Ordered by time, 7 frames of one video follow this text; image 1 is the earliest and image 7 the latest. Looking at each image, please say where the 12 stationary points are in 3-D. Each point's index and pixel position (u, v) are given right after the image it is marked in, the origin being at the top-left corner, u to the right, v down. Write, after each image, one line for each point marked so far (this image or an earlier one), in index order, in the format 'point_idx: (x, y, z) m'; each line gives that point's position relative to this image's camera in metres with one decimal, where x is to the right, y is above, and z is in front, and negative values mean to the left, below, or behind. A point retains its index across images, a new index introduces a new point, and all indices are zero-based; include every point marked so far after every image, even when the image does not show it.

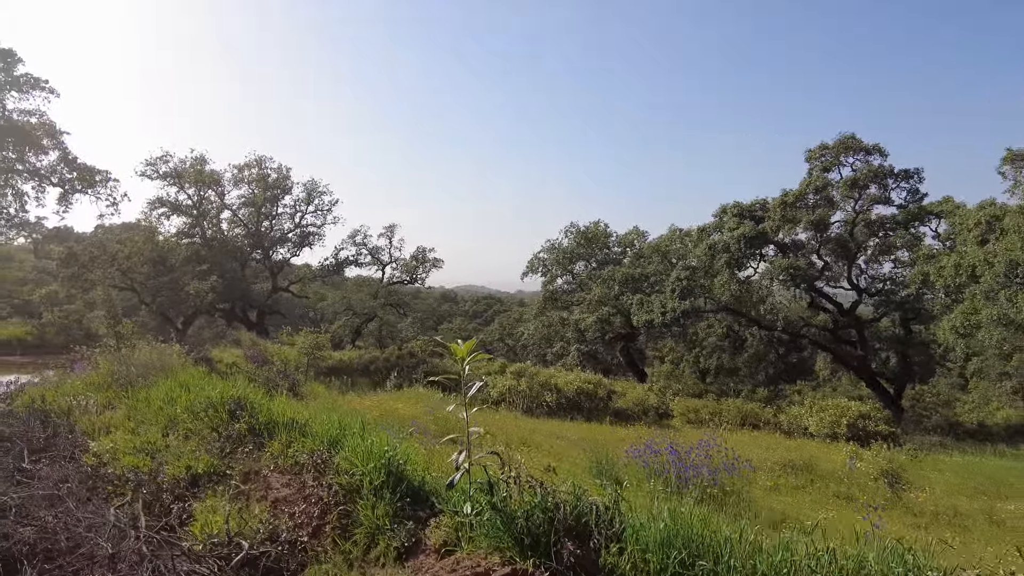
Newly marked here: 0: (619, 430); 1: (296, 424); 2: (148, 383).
0: (+2.1, -2.9, +9.8) m
1: (-1.8, -1.2, +4.2) m
2: (-4.2, -1.1, +5.6) m
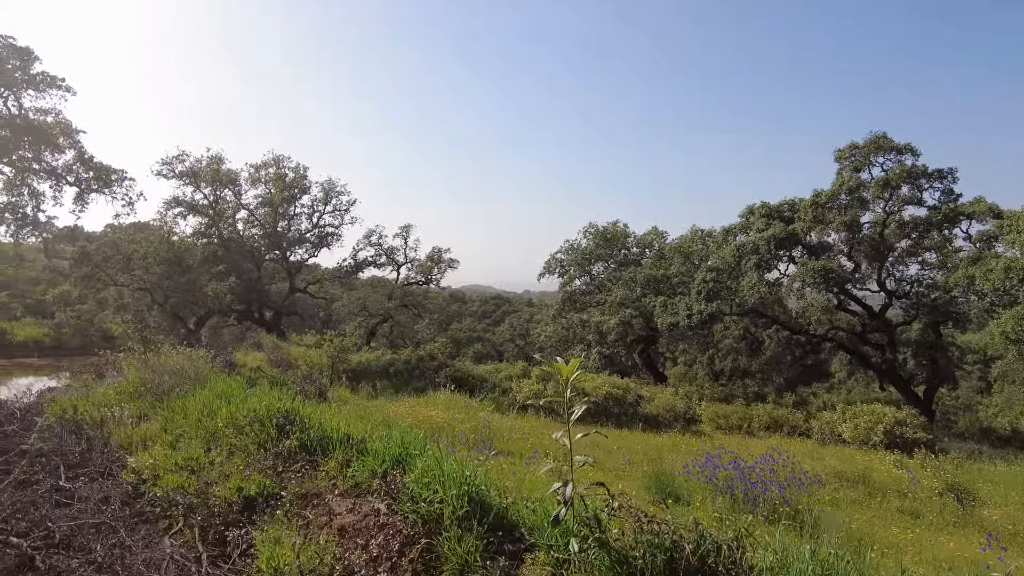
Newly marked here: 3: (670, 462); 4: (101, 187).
0: (+2.7, -3.0, +9.4) m
1: (-1.3, -1.2, +3.9) m
2: (-3.7, -1.1, +5.4) m
3: (+2.3, -2.5, +6.6) m
4: (-12.7, +3.1, +14.9) m
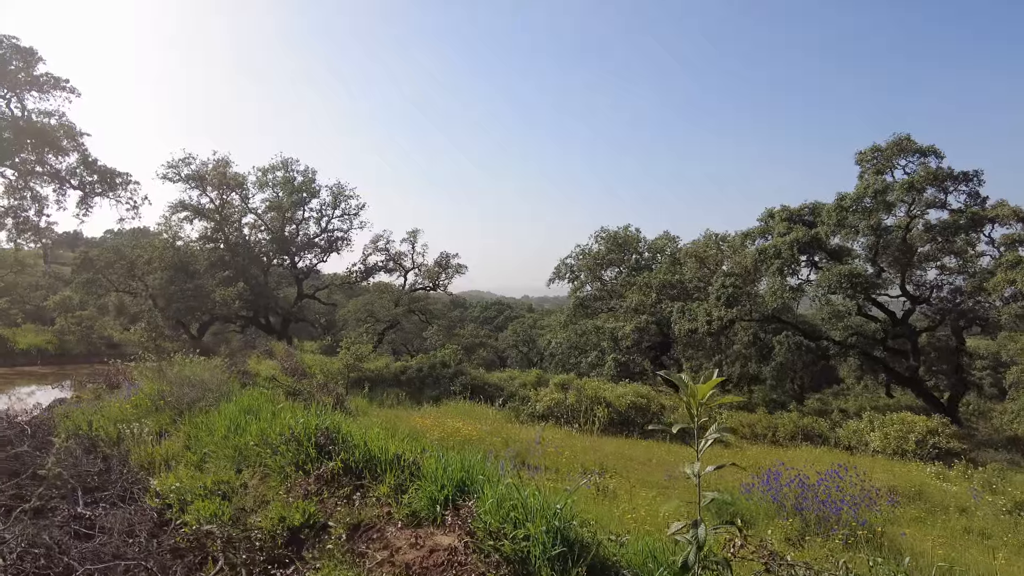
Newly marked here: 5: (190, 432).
0: (+3.2, -3.1, +9.1) m
1: (-0.8, -1.3, +3.5) m
2: (-3.2, -1.2, +5.0) m
3: (+2.8, -2.5, +6.2) m
4: (-12.3, +2.9, +14.5) m
5: (-2.9, -1.3, +4.4) m
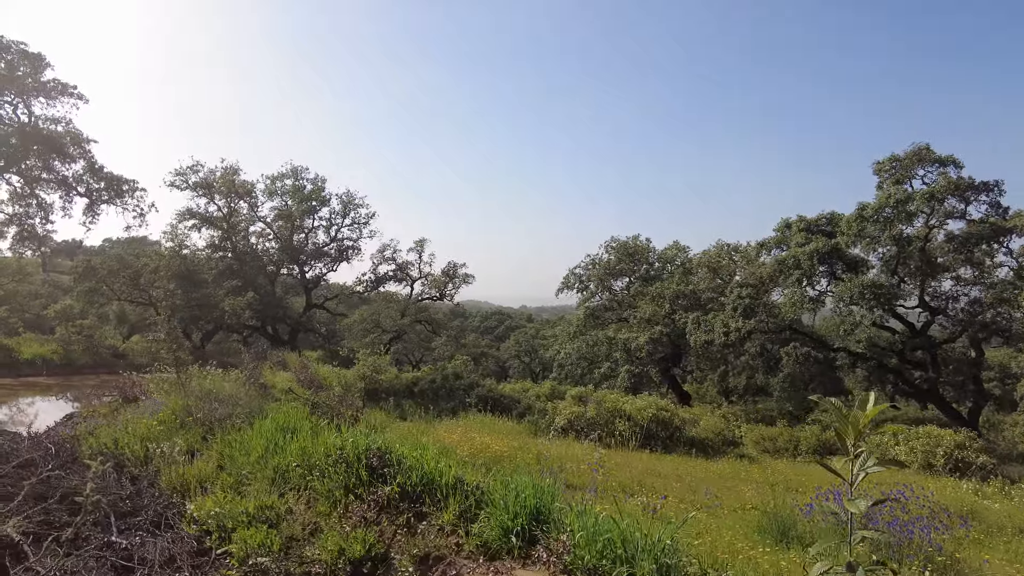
0: (+3.6, -3.2, +8.8) m
1: (-0.3, -1.3, +3.3) m
2: (-2.7, -1.3, +4.7) m
3: (+3.2, -2.7, +5.9) m
4: (-11.9, +2.6, +14.3) m
5: (-2.5, -1.4, +4.1) m
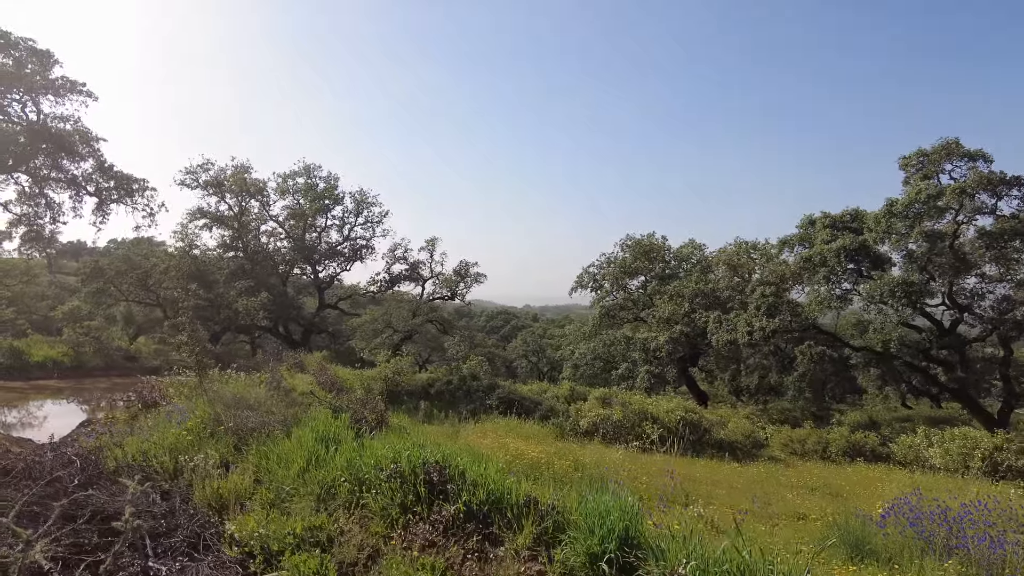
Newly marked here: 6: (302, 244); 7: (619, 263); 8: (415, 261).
0: (+4.1, -3.2, +8.5) m
1: (+0.1, -1.3, +3.0) m
2: (-2.3, -1.3, +4.5) m
3: (+3.7, -2.6, +5.6) m
4: (-11.4, +2.6, +14.1) m
5: (-2.0, -1.4, +3.8) m
6: (-7.1, +1.5, +16.2) m
7: (+4.1, +0.9, +18.7) m
8: (-4.0, +1.1, +19.8) m
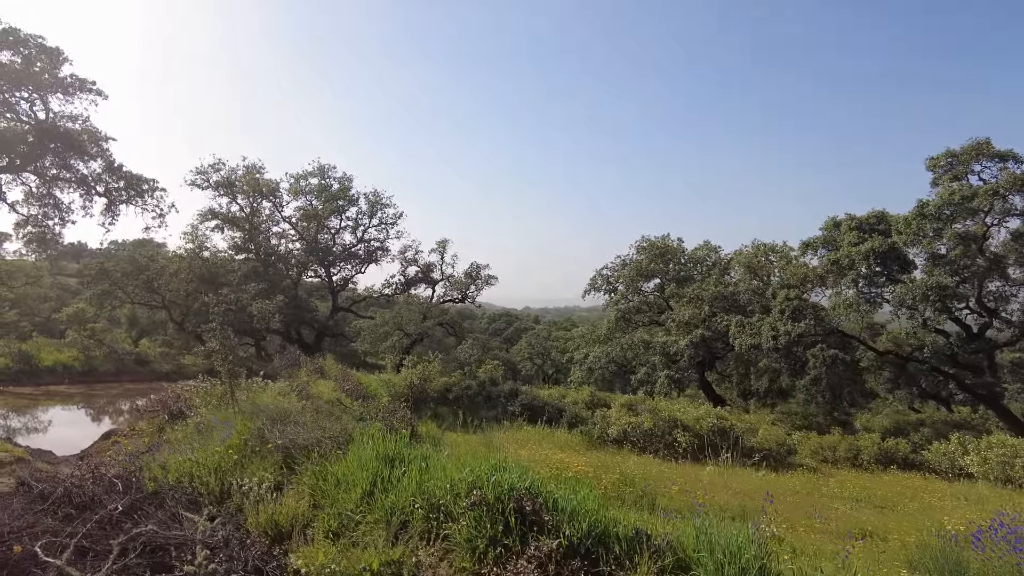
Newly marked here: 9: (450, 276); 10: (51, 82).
0: (+4.7, -3.3, +8.2) m
1: (+0.7, -1.4, +2.7) m
2: (-1.7, -1.3, +4.1) m
3: (+4.2, -2.7, +5.3) m
4: (-10.8, +2.6, +13.7) m
5: (-1.4, -1.4, +3.5) m
6: (-6.5, +1.4, +15.9) m
7: (+4.7, +0.8, +18.4) m
8: (-3.5, +1.0, +19.5) m
9: (-2.5, +0.5, +19.9) m
10: (-9.8, +4.5, +10.4) m
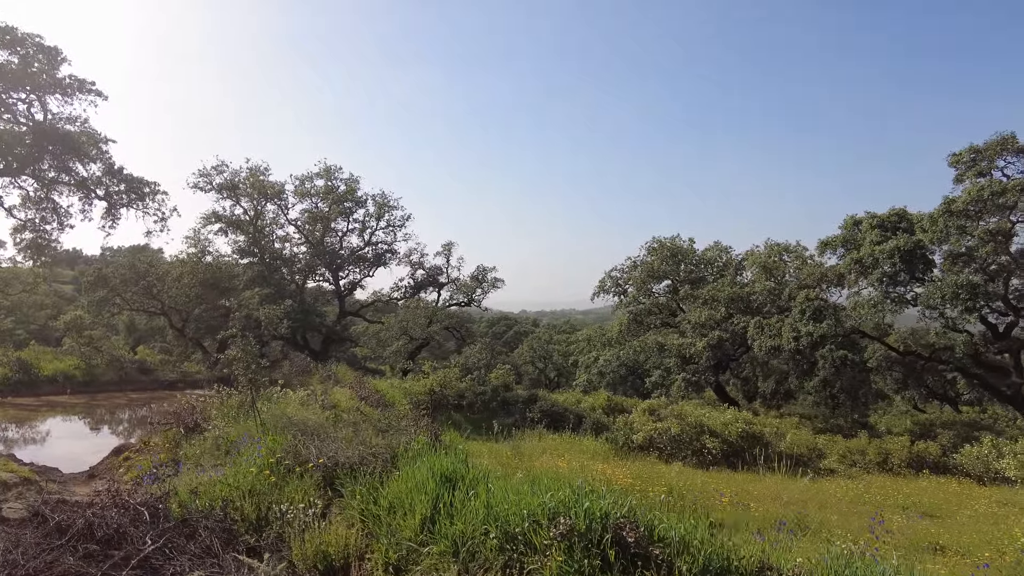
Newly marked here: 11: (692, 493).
0: (+5.1, -3.3, +7.8) m
1: (+1.2, -1.3, +2.3) m
2: (-1.2, -1.3, +3.8) m
3: (+4.7, -2.7, +5.0) m
4: (-10.4, +2.4, +13.3) m
5: (-1.0, -1.4, +3.1) m
6: (-6.1, +1.3, +15.5) m
7: (+5.0, +0.8, +18.1) m
8: (-3.1, +0.9, +19.1) m
9: (-2.2, +0.4, +19.5) m
10: (-9.4, +4.3, +10.0) m
11: (+2.1, -2.3, +5.5) m
